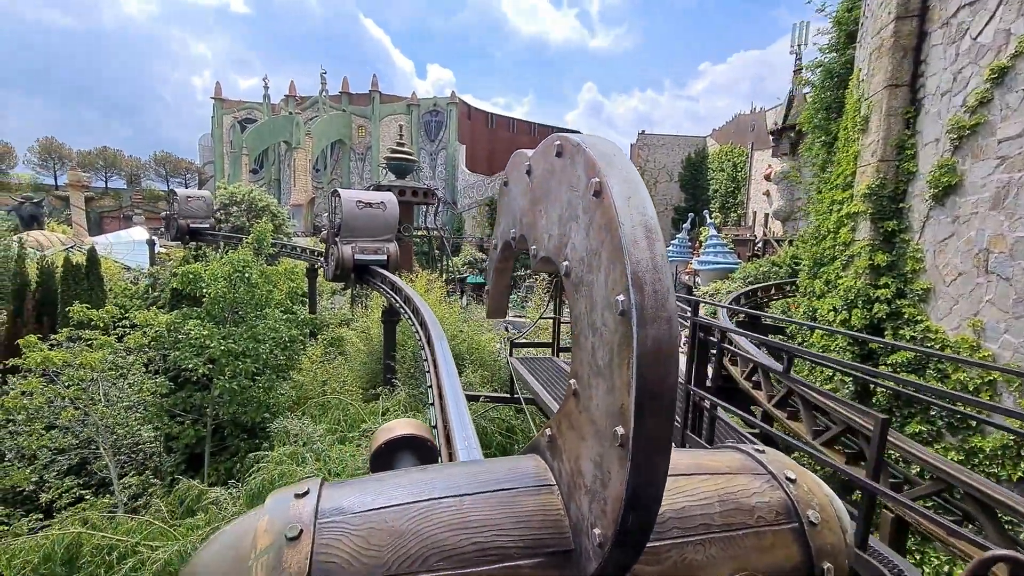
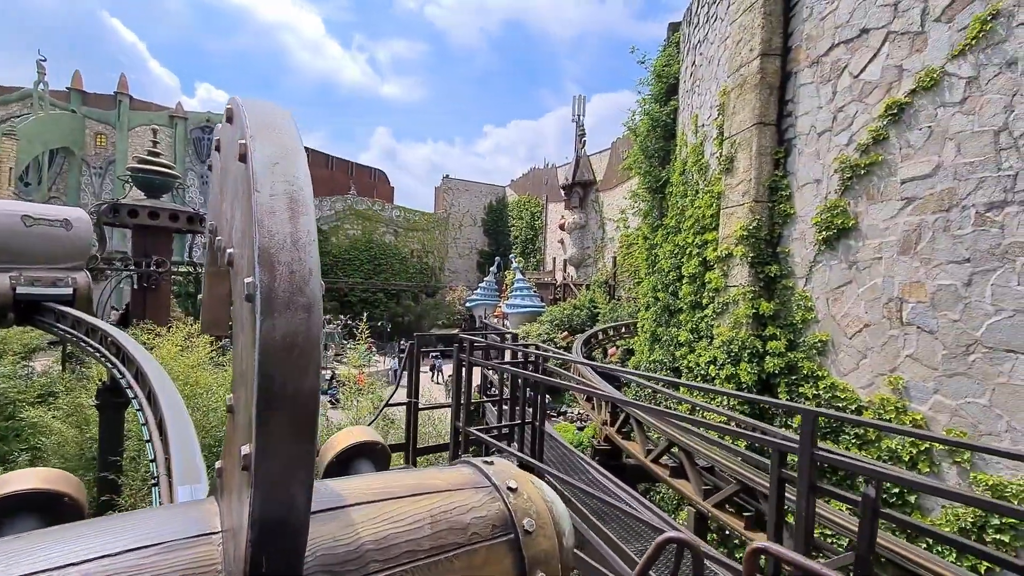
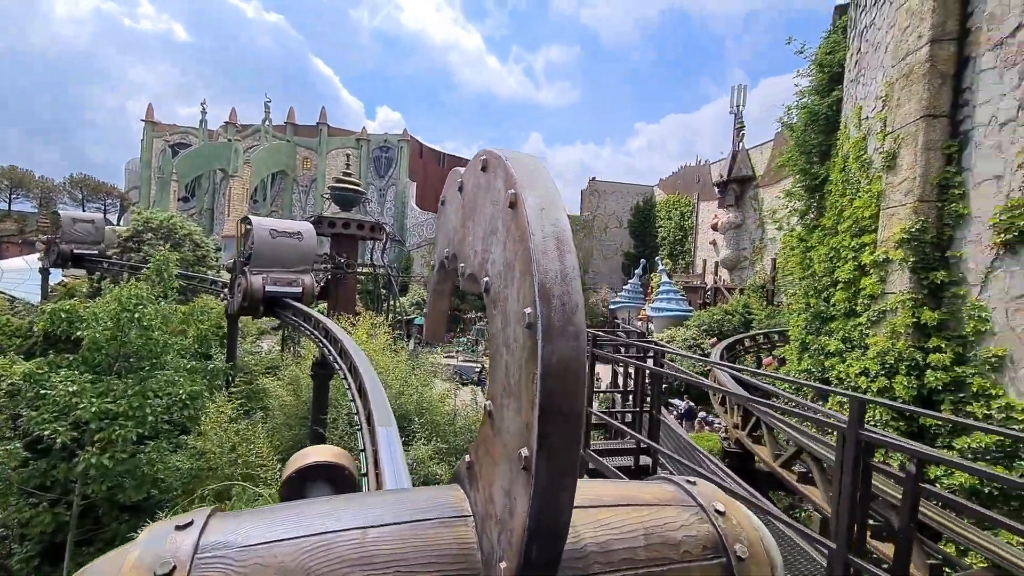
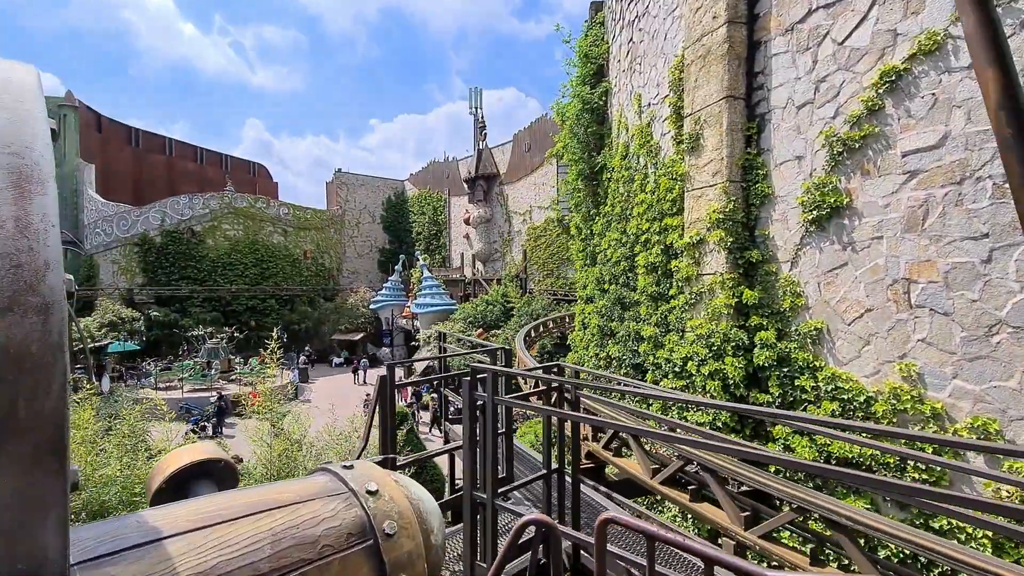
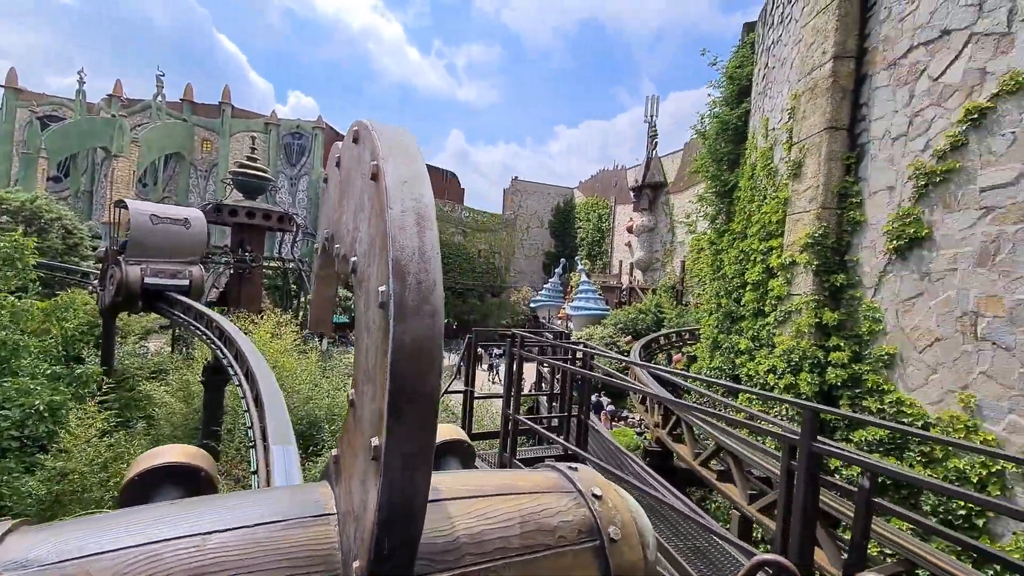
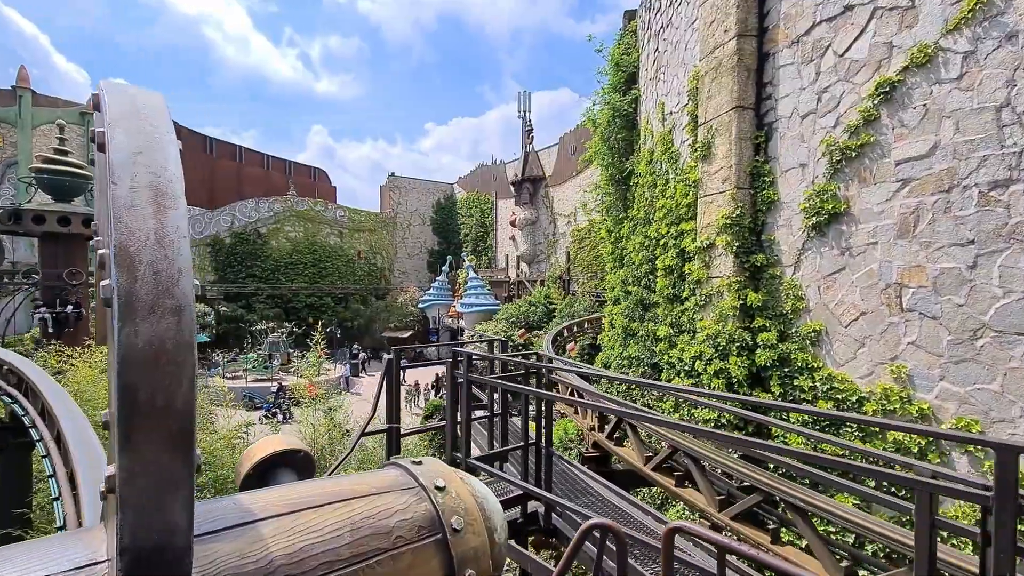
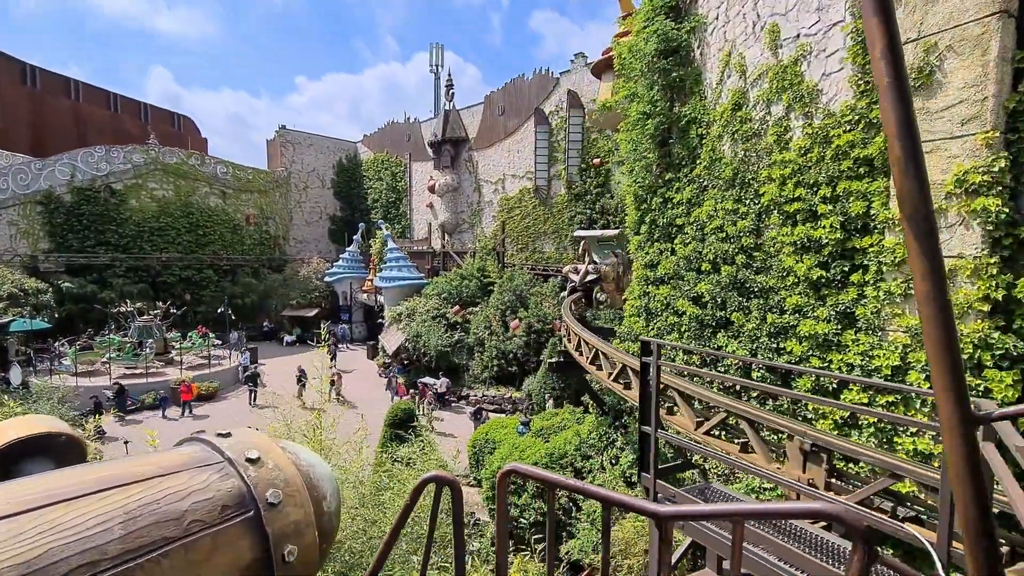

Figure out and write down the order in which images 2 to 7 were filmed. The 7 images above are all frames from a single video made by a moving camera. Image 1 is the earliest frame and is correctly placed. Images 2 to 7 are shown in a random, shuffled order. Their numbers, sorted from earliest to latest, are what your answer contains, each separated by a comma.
3, 5, 2, 6, 4, 7
